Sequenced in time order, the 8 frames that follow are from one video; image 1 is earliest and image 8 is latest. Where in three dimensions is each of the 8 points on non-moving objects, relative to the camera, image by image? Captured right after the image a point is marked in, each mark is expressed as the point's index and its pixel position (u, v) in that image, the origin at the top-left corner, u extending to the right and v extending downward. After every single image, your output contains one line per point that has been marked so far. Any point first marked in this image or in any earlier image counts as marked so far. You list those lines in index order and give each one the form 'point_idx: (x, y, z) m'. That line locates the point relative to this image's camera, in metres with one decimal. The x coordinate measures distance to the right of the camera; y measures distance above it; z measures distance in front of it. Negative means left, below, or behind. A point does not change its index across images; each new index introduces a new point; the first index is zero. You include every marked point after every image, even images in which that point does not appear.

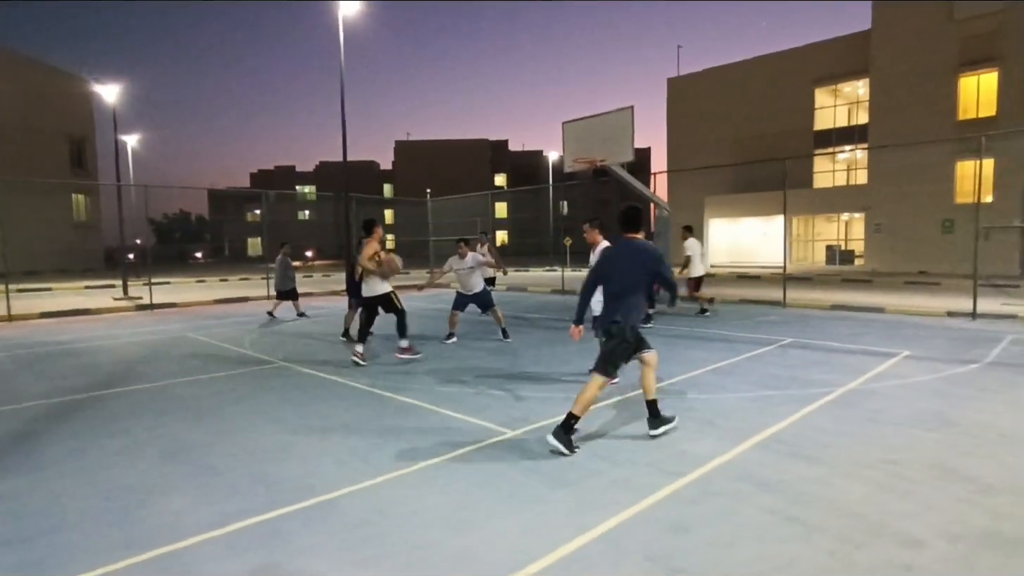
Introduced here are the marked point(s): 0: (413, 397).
0: (-1.2, -1.3, +6.7) m
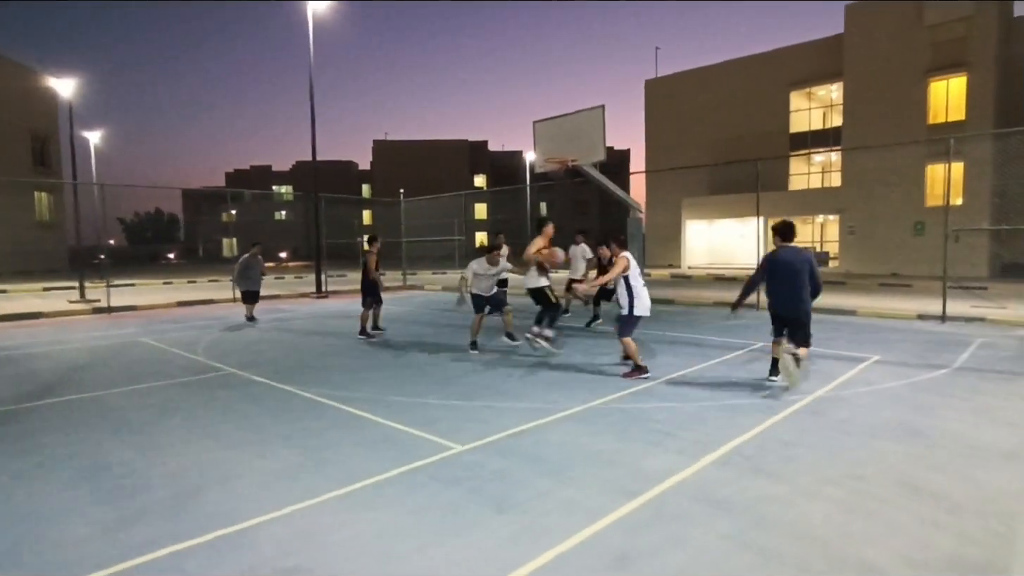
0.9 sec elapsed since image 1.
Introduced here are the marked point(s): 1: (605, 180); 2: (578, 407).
0: (-1.6, -1.3, +6.3) m
1: (+2.2, +2.6, +13.8) m
2: (+0.7, -1.2, +6.1) m
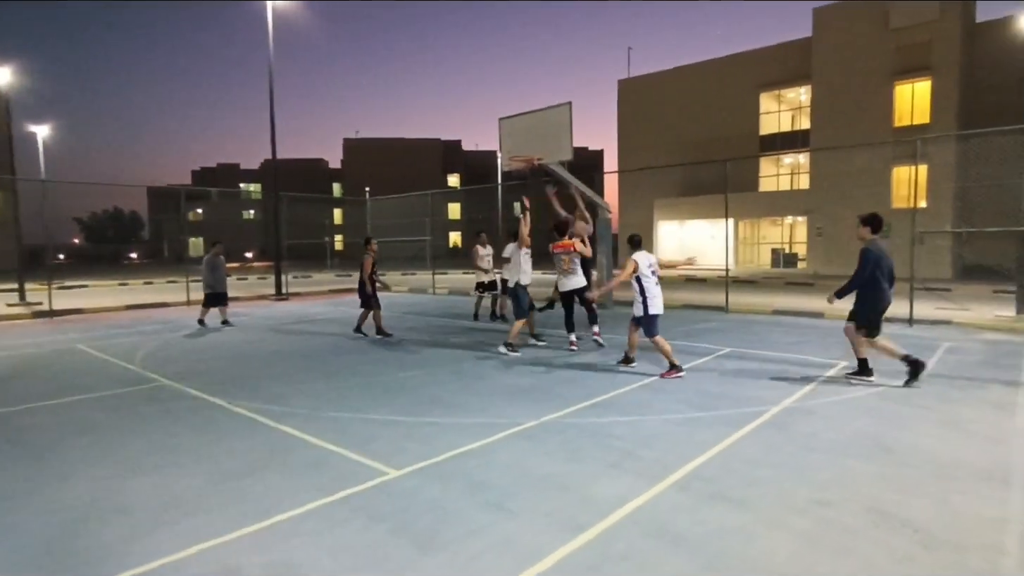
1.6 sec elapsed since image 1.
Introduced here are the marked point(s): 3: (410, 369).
0: (-2.1, -1.4, +5.8) m
1: (+1.4, +2.5, +13.4) m
2: (+0.2, -1.3, +5.7) m
3: (-1.4, -1.1, +8.2) m
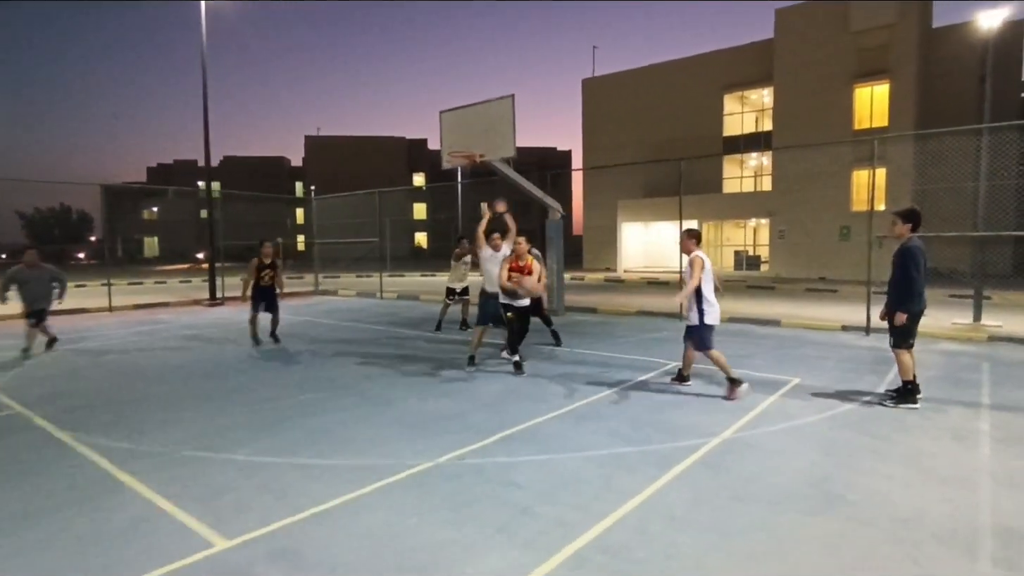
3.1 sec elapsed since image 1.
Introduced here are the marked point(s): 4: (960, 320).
0: (-3.0, -1.5, +4.8) m
1: (+0.1, +2.4, +12.5) m
2: (-0.7, -1.4, +4.8) m
3: (-2.4, -1.3, +7.2) m
4: (+9.8, -0.7, +12.7) m
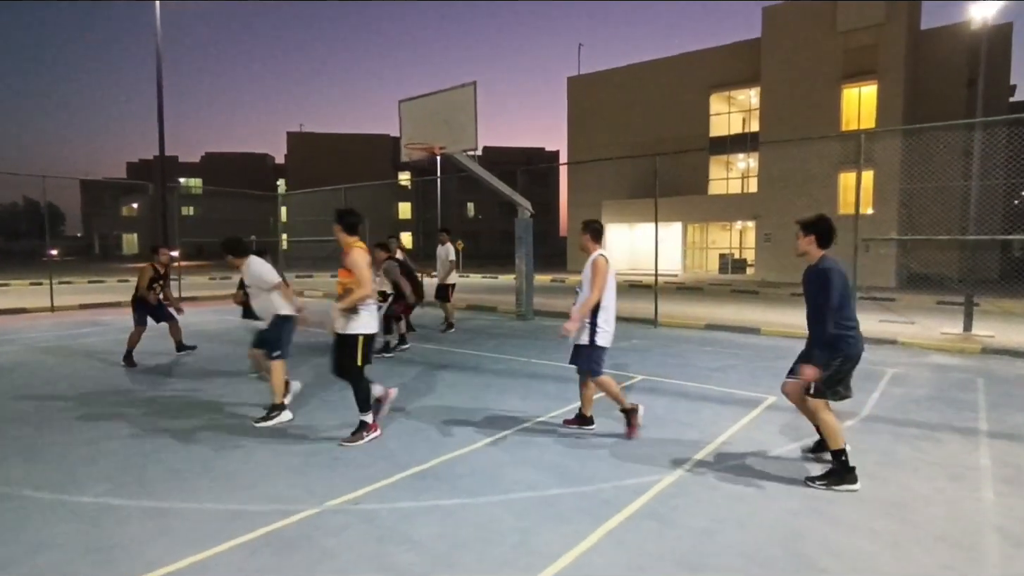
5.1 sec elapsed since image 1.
0: (-3.7, -1.5, +3.9) m
1: (-0.6, +2.3, +11.7) m
2: (-1.3, -1.5, +3.9) m
3: (-3.1, -1.3, +6.3) m
4: (+9.1, -0.8, +12.0) m
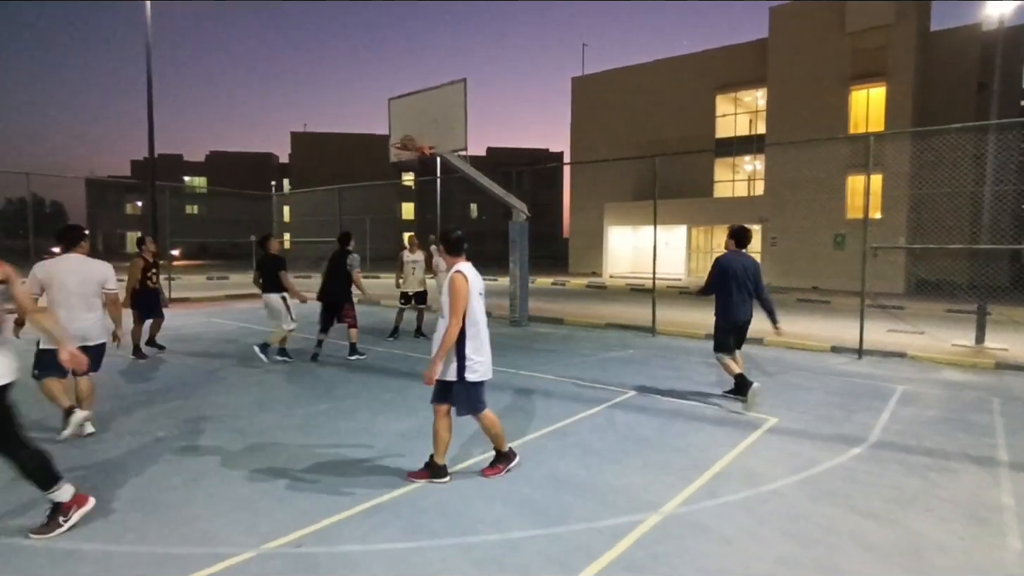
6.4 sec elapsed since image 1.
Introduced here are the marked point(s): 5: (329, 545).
0: (-3.9, -1.6, +3.5) m
1: (-0.7, +2.2, +11.2) m
2: (-1.5, -1.6, +3.5) m
3: (-3.3, -1.4, +5.9) m
4: (+8.9, -1.0, +11.5) m
5: (-1.1, -1.5, +3.5) m
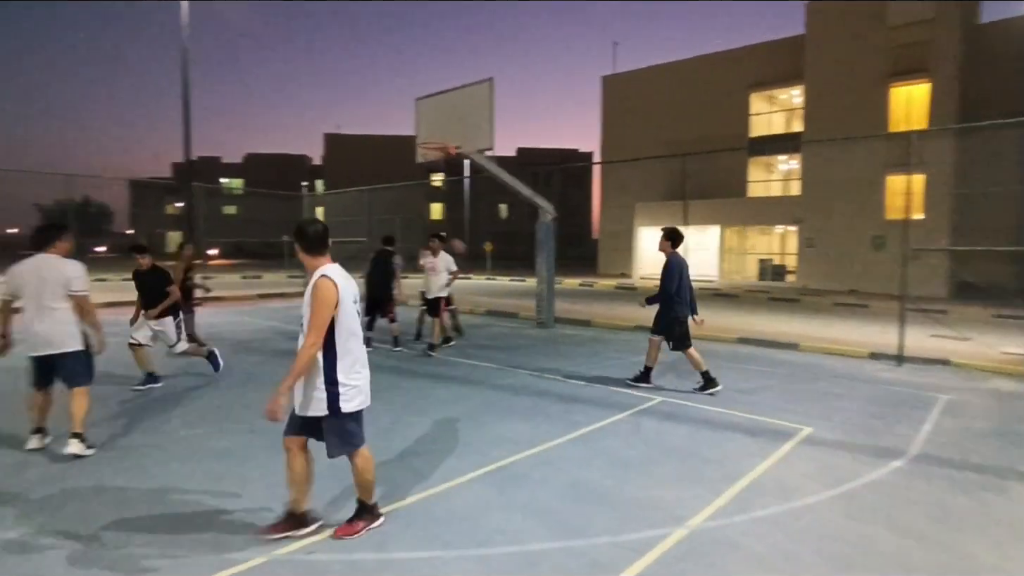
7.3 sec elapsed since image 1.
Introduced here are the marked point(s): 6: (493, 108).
0: (-3.8, -1.6, +3.5) m
1: (-0.2, +2.2, +11.1) m
2: (-1.4, -1.6, +3.4) m
3: (-3.1, -1.4, +5.9) m
4: (+9.4, -1.1, +10.9) m
5: (-1.0, -1.6, +3.5) m
6: (-0.3, +3.2, +10.3) m
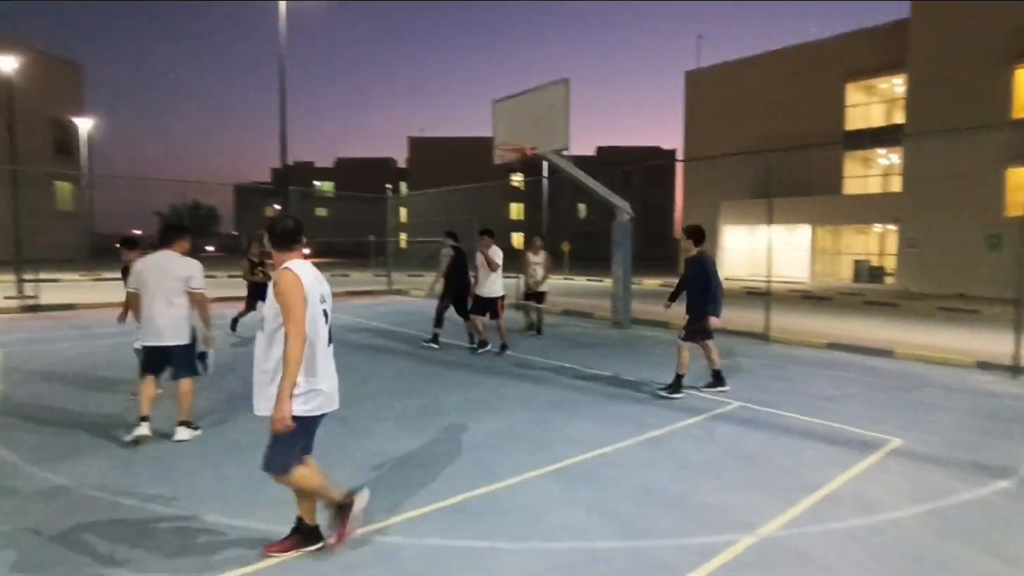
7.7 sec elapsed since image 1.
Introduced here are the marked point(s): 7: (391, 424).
0: (-3.4, -1.5, +4.1) m
1: (+1.2, +2.2, +11.1) m
2: (-1.0, -1.5, +3.7) m
3: (-2.4, -1.3, +6.3) m
4: (+10.7, -1.2, +9.6) m
5: (-0.6, -1.5, +3.7) m
6: (+1.0, +3.2, +10.3) m
7: (-1.2, -1.4, +5.9) m
